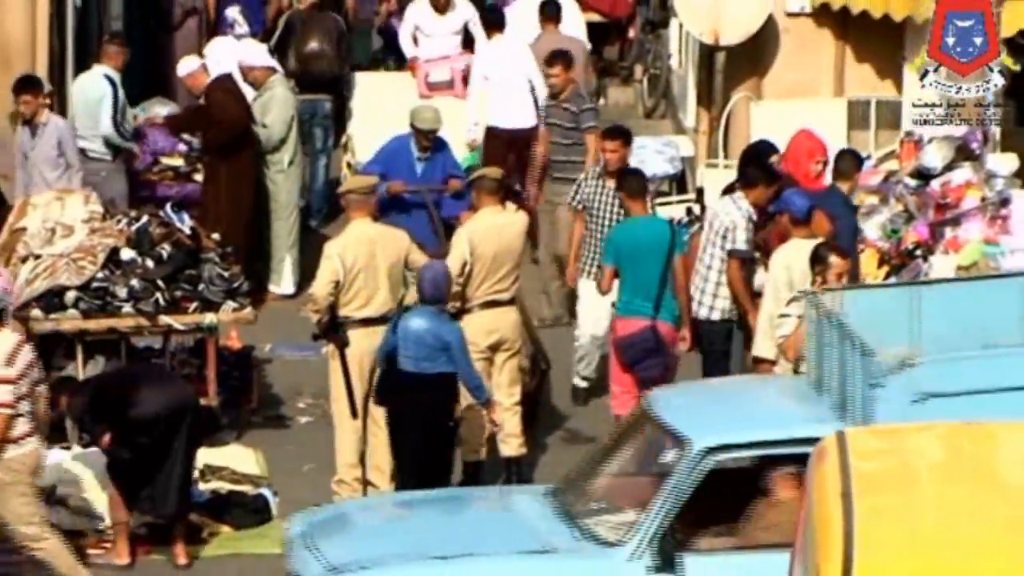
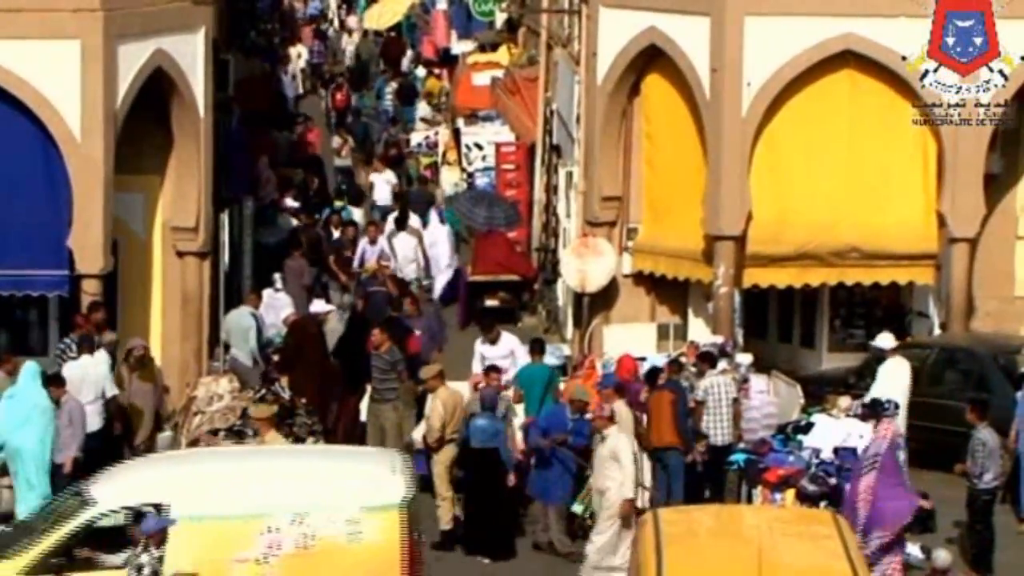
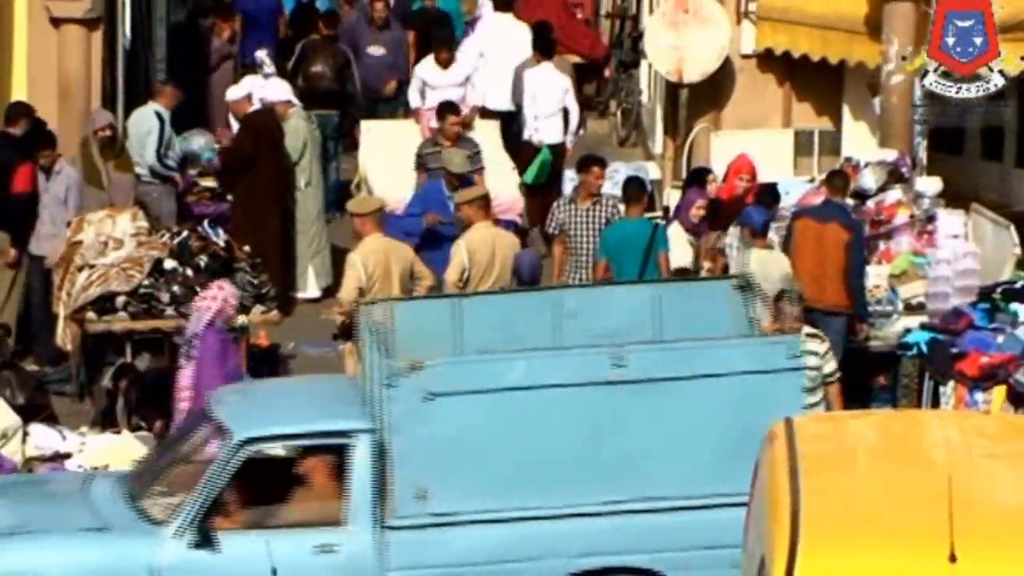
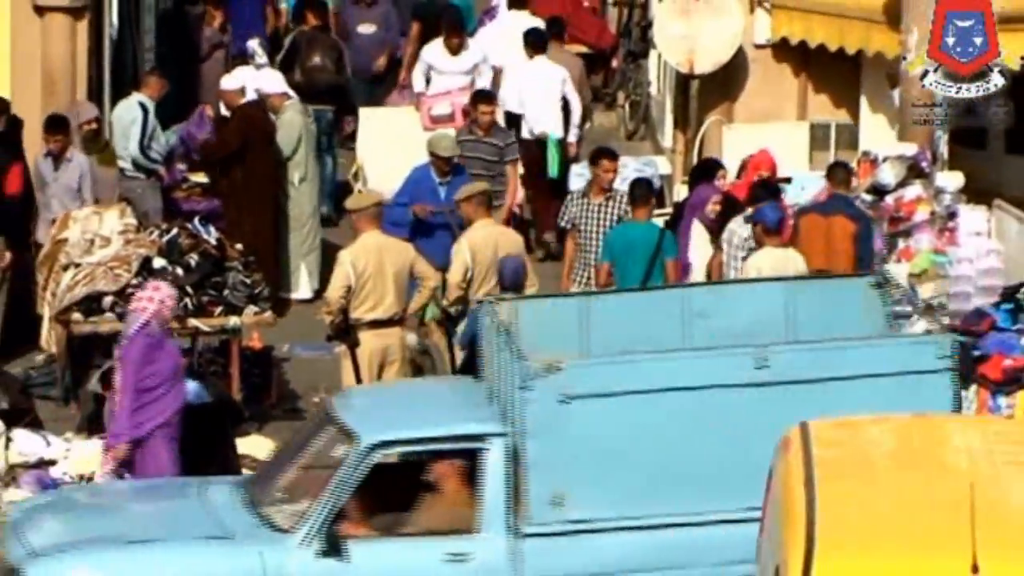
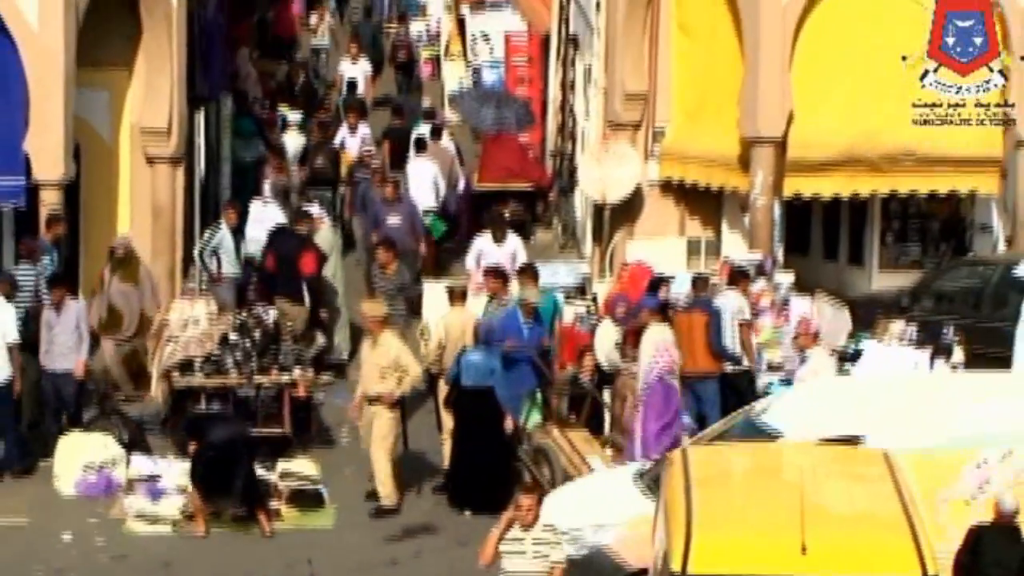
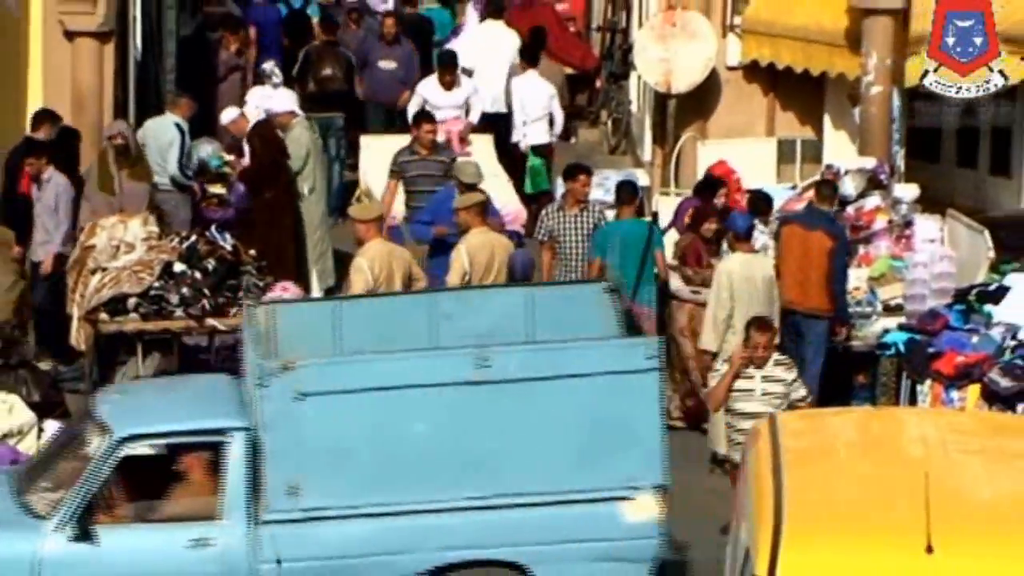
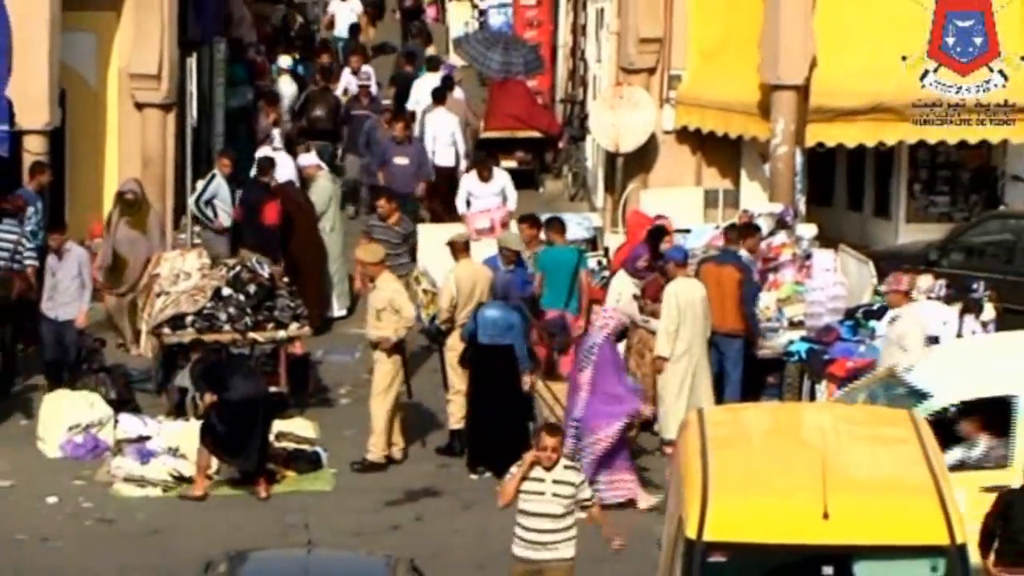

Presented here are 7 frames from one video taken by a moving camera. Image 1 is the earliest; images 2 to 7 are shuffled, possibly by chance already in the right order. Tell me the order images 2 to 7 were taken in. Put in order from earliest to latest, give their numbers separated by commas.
4, 3, 6, 7, 5, 2
